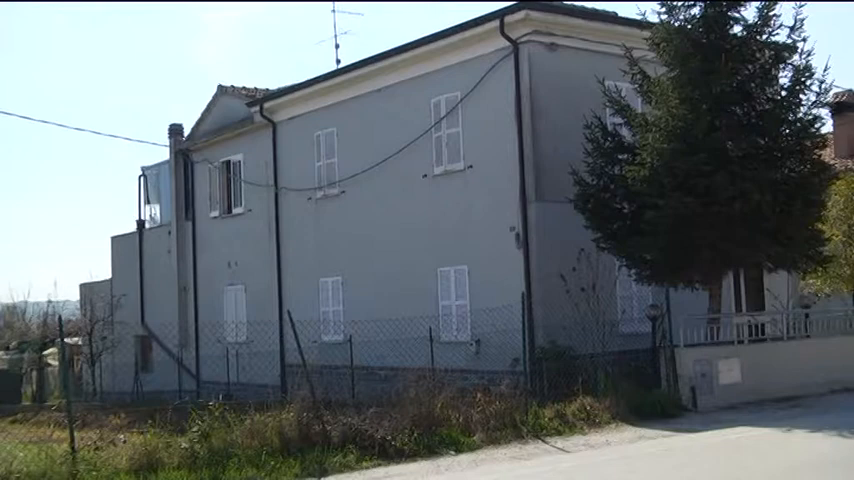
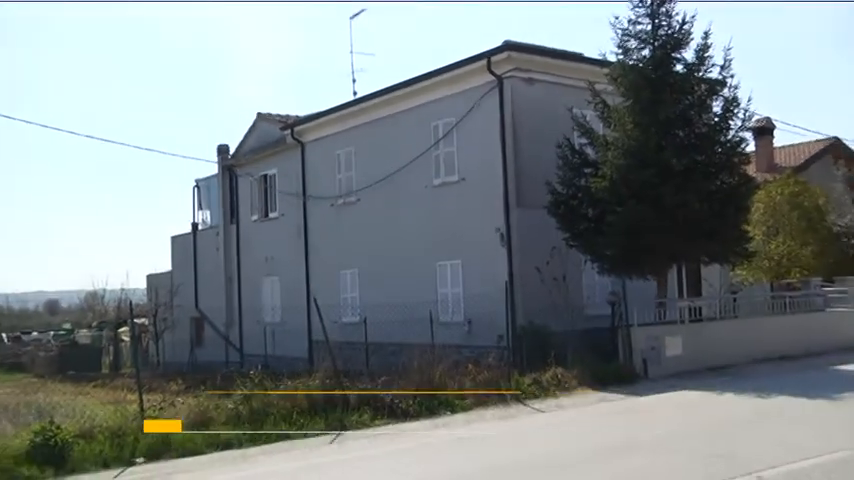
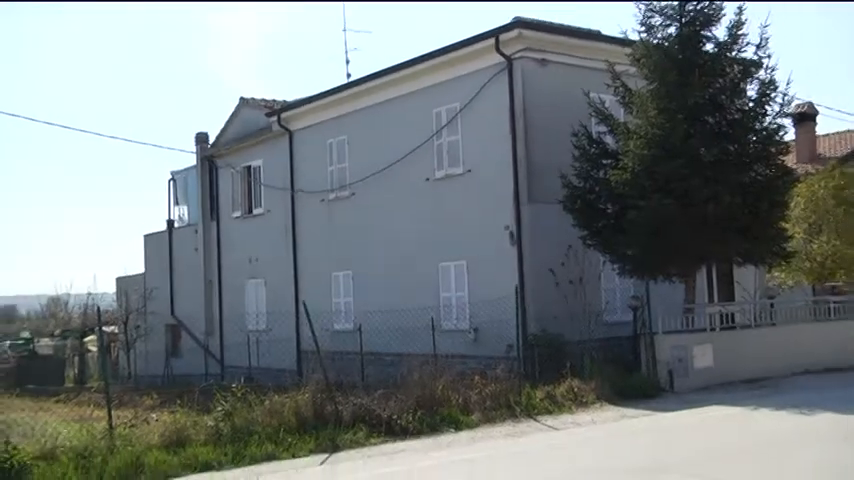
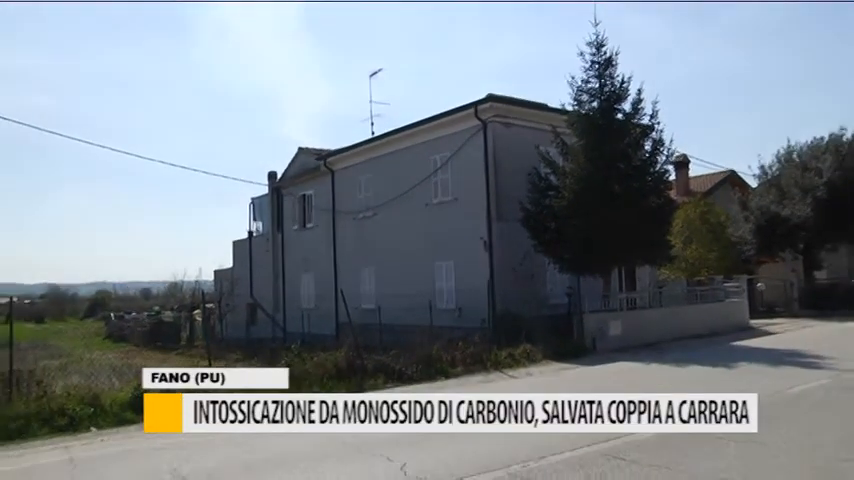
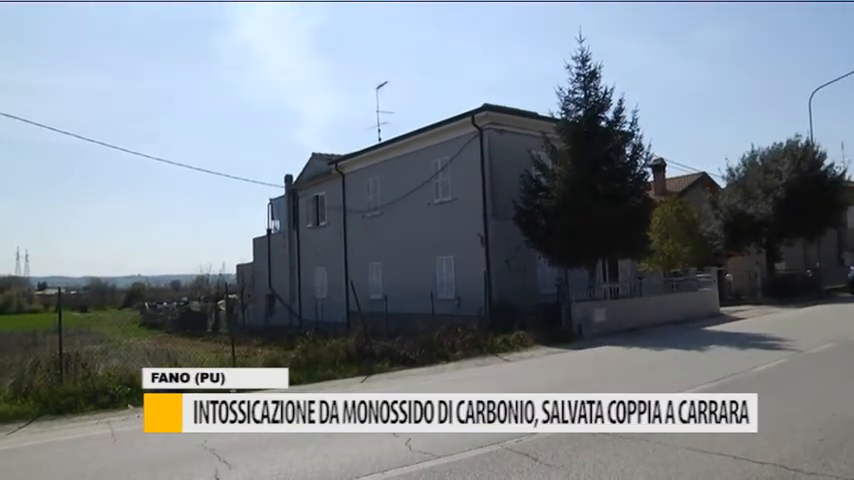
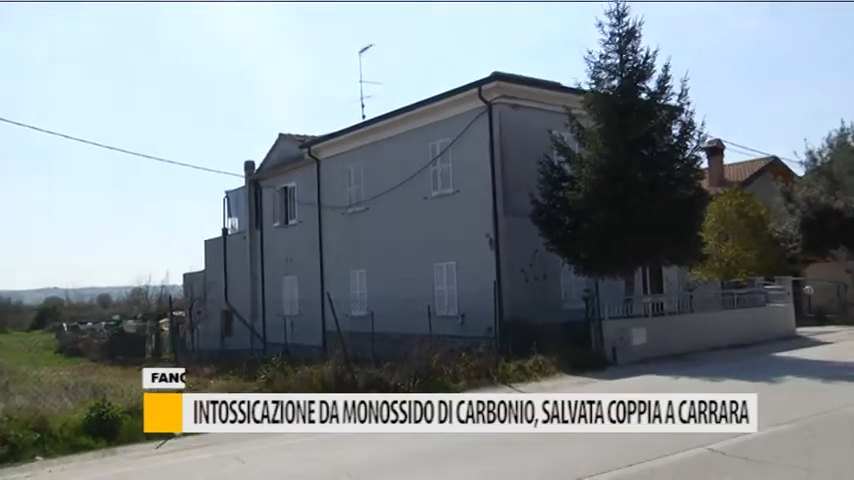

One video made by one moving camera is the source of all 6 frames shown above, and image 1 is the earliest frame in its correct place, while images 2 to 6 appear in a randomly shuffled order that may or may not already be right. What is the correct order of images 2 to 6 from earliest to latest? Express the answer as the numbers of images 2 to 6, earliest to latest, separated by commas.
3, 2, 6, 4, 5
